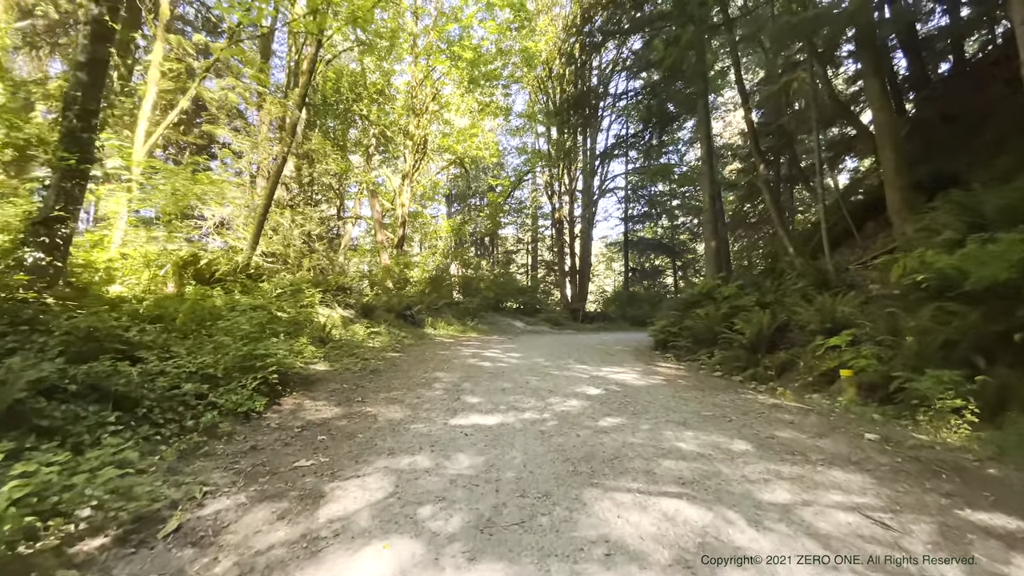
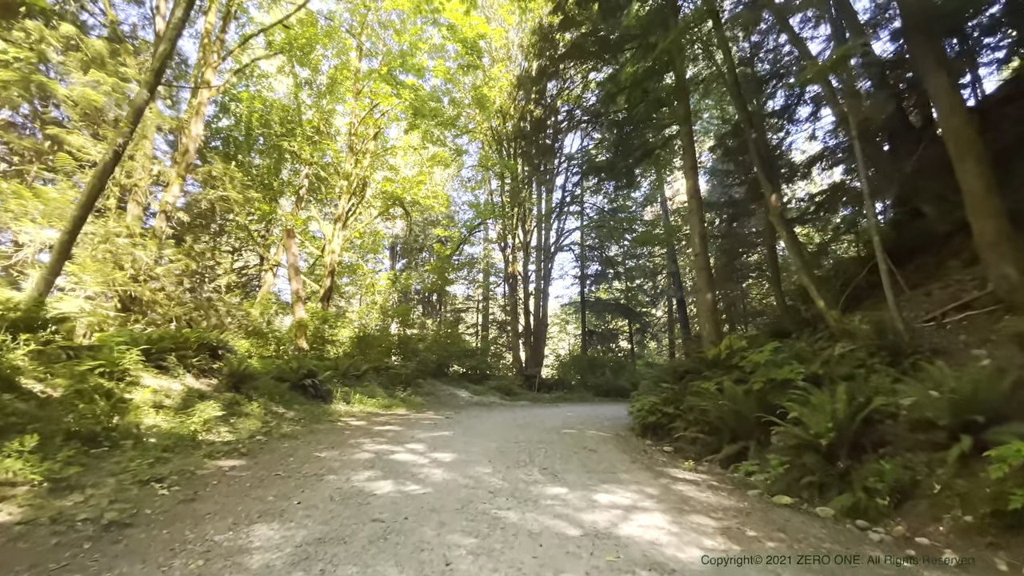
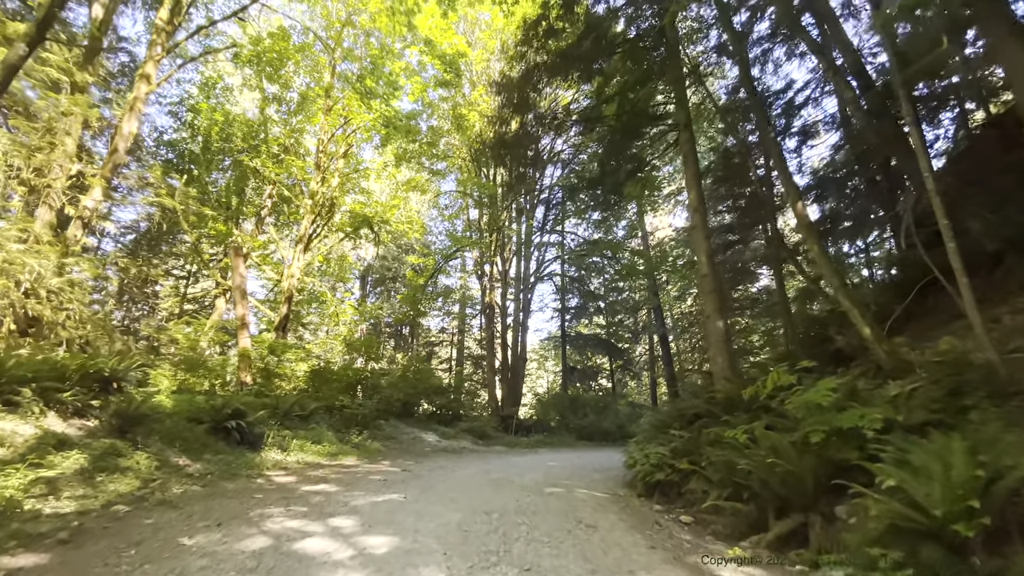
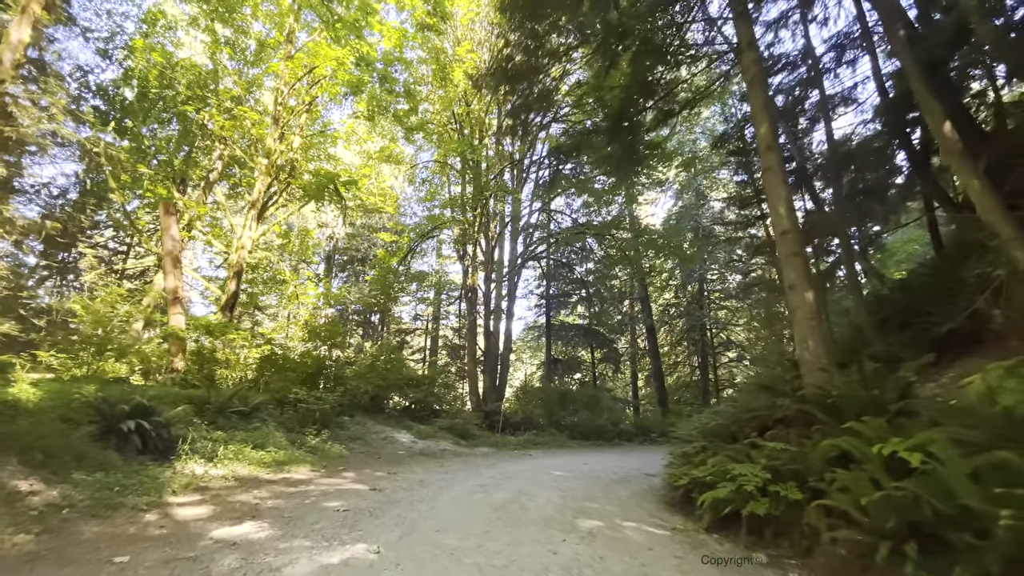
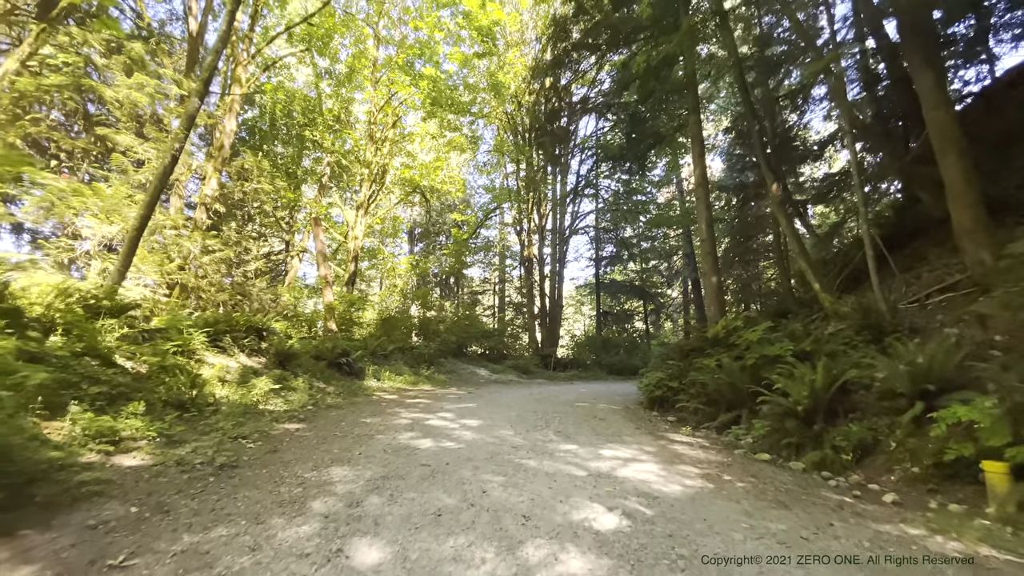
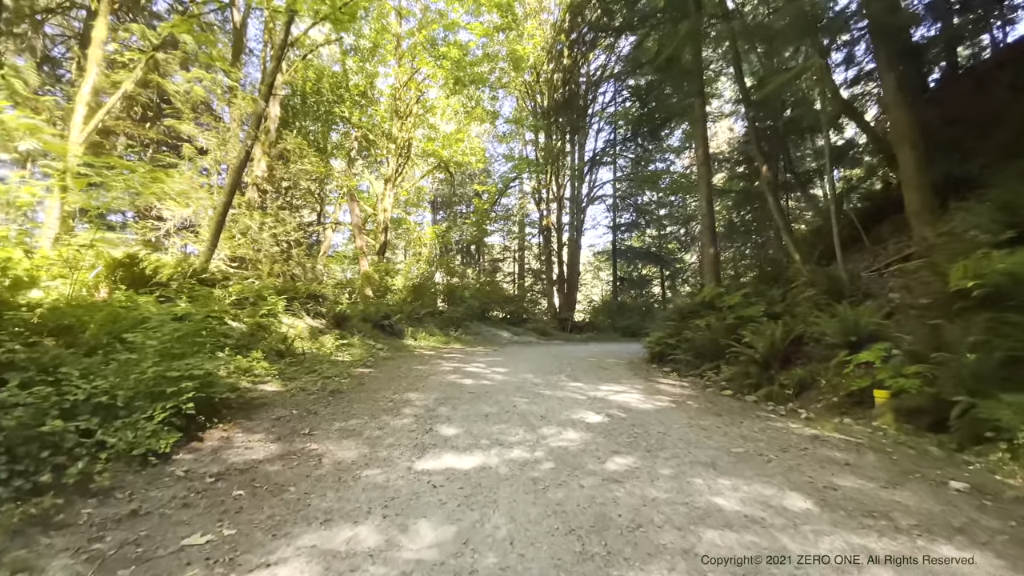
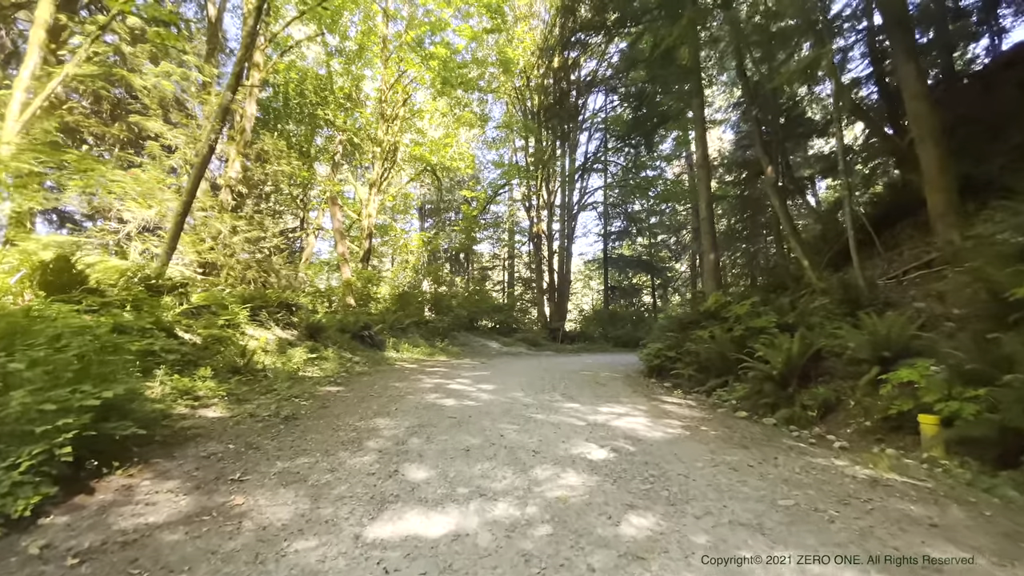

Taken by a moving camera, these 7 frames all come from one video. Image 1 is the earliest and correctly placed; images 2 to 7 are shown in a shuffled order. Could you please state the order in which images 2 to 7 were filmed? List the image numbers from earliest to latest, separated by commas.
6, 7, 5, 2, 3, 4
